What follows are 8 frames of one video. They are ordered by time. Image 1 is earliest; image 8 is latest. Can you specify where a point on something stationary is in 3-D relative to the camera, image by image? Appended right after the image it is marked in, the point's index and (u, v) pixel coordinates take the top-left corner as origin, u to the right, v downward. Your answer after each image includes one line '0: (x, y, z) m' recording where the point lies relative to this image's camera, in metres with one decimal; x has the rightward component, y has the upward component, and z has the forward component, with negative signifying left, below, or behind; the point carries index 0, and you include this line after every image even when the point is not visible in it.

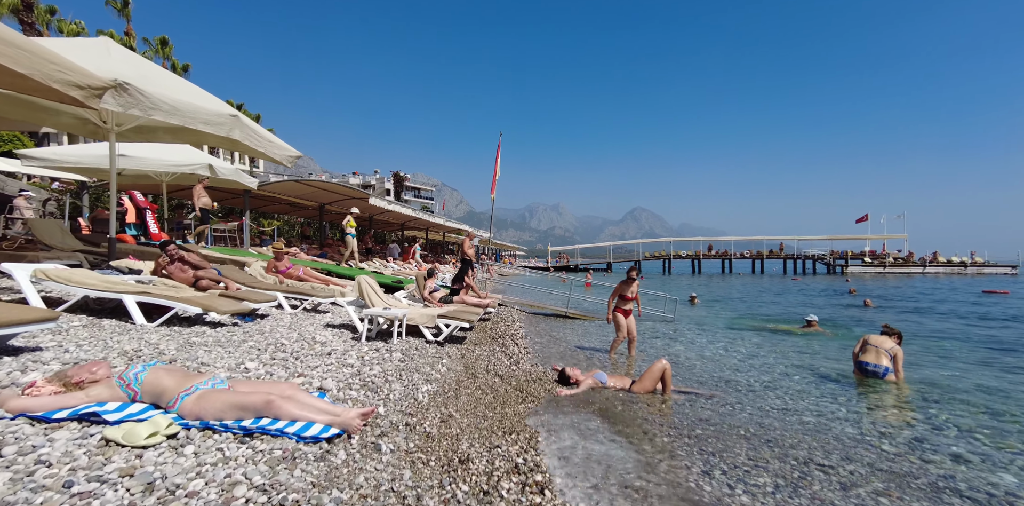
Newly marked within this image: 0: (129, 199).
0: (-9.7, +1.4, +10.9) m
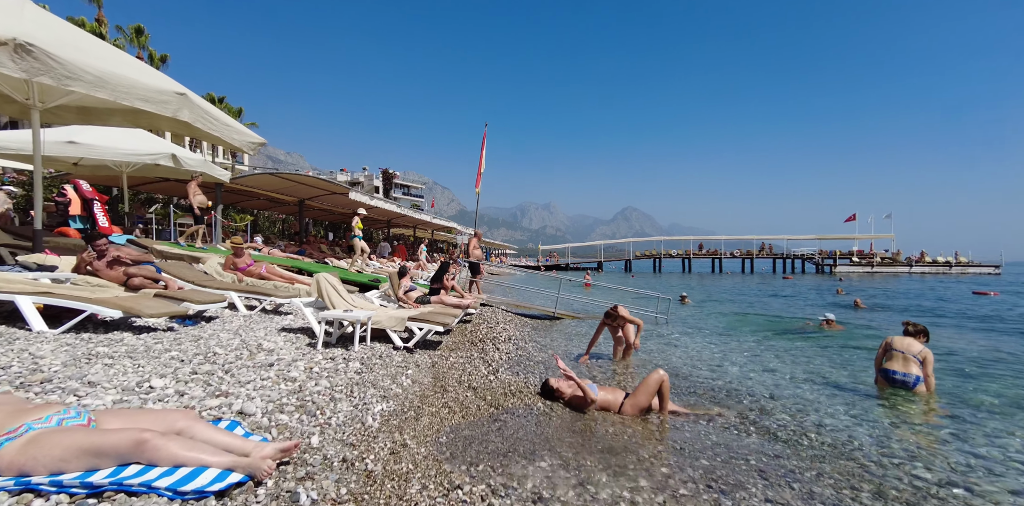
0: (-10.1, +1.5, +10.0) m
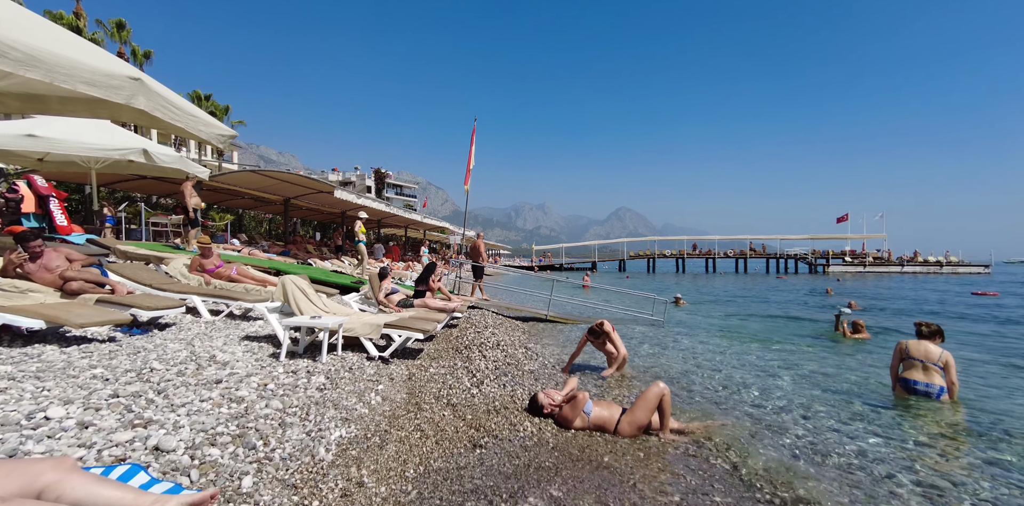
0: (-10.3, +1.5, +9.3) m
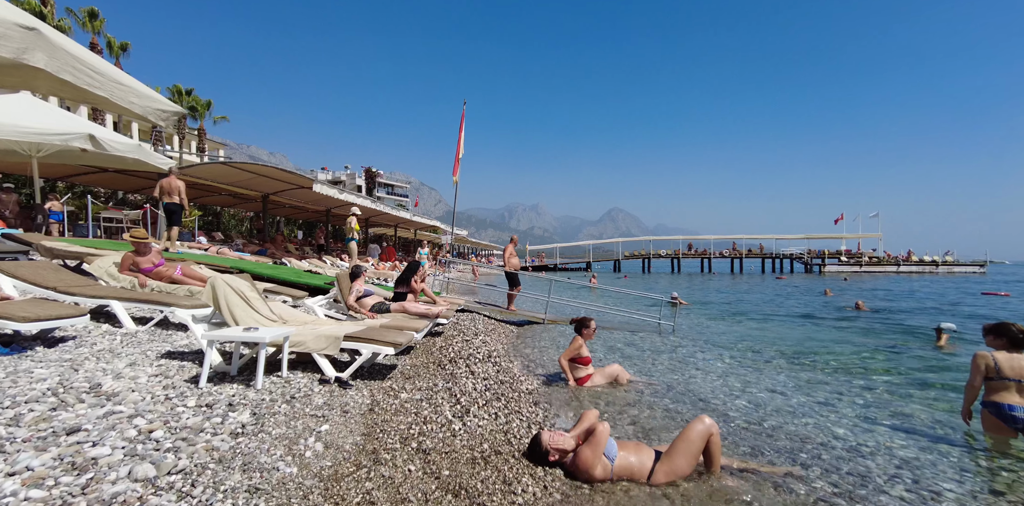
0: (-10.4, +1.5, +7.9) m
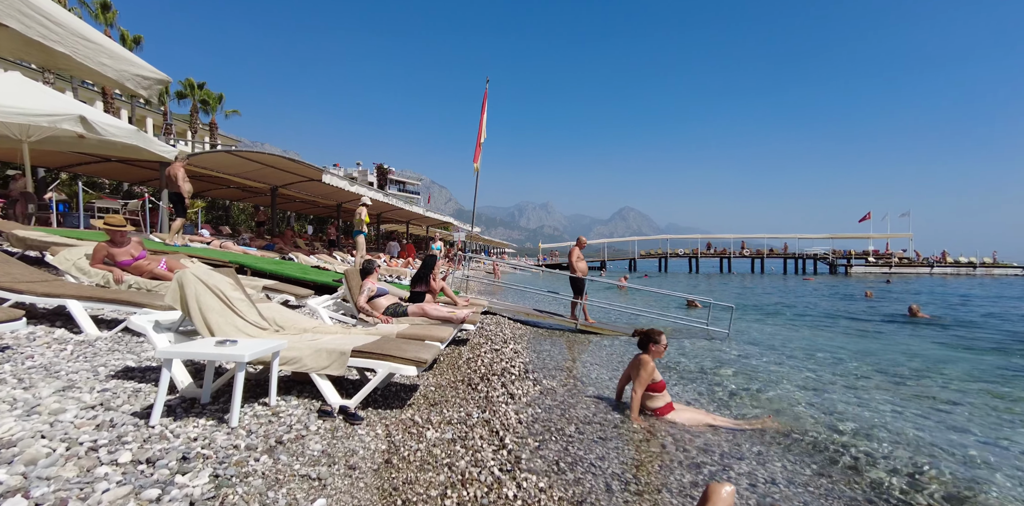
0: (-9.8, +1.7, +7.0) m
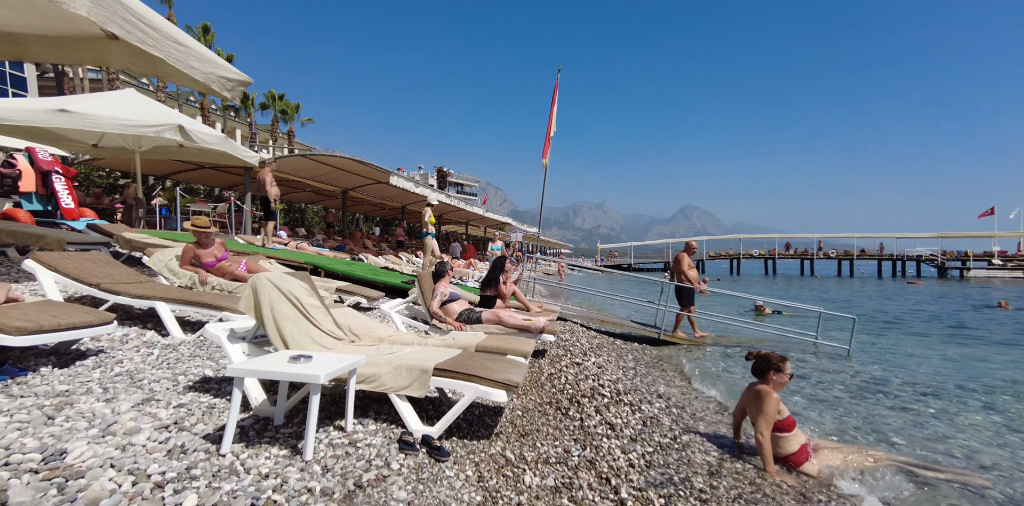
0: (-8.6, +1.7, +7.7) m
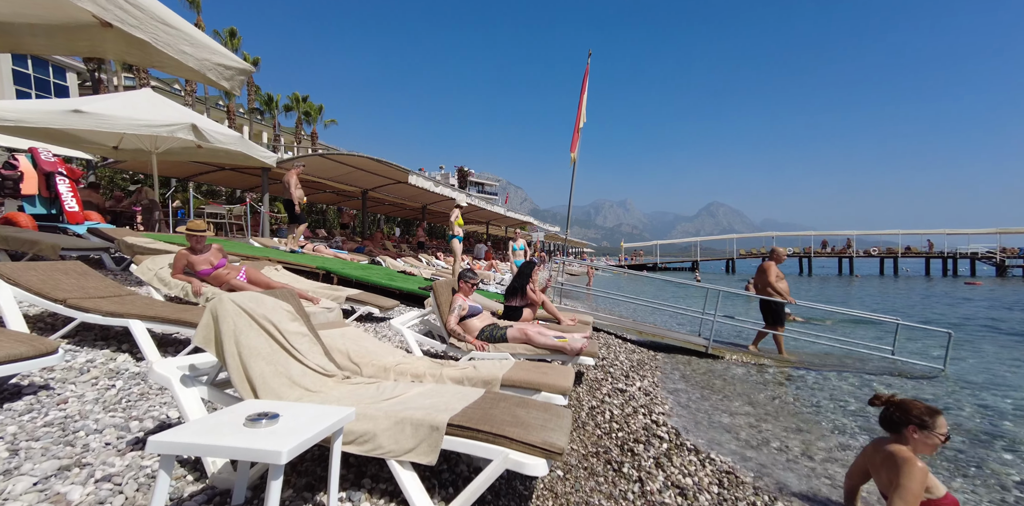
0: (-8.1, +1.6, +7.3) m
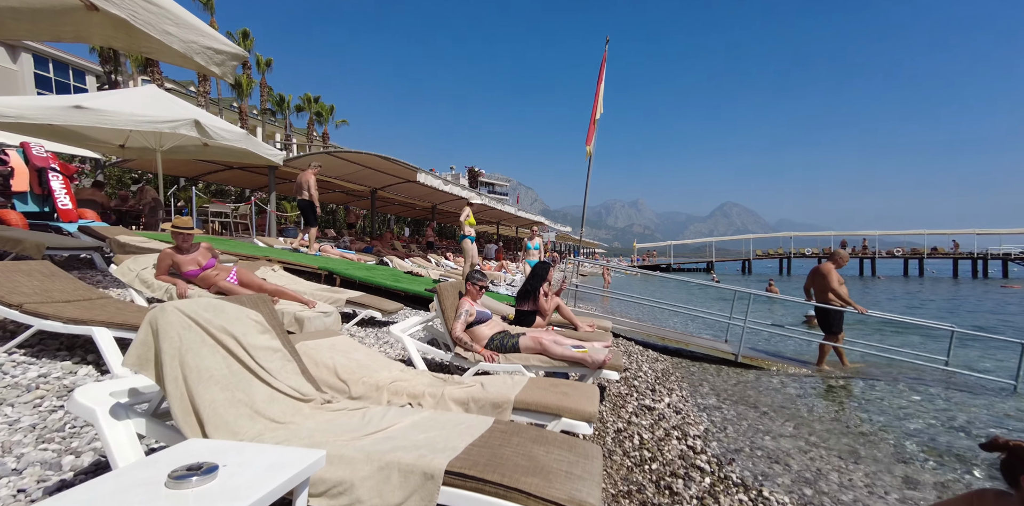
0: (-7.9, +1.6, +7.0) m
